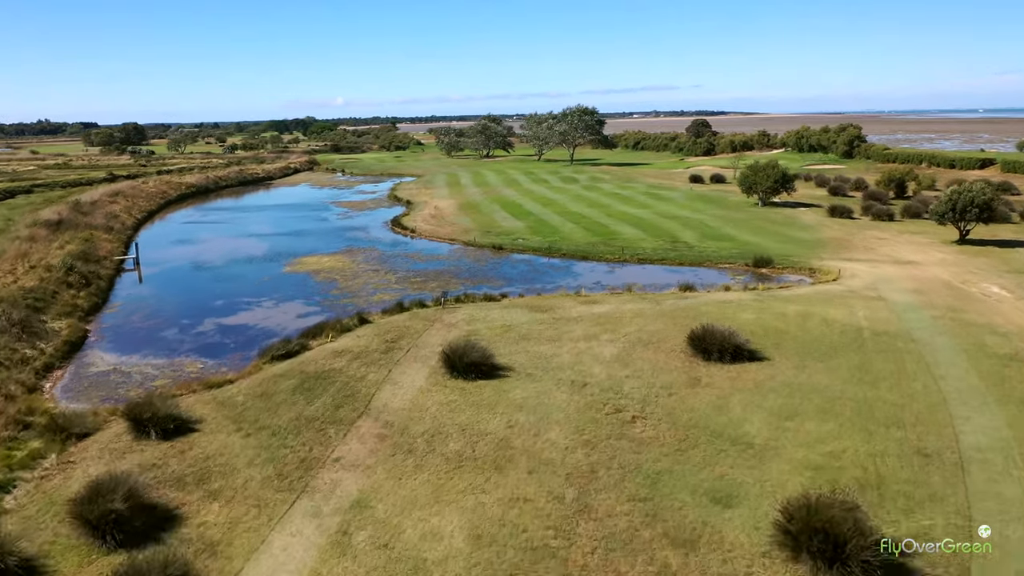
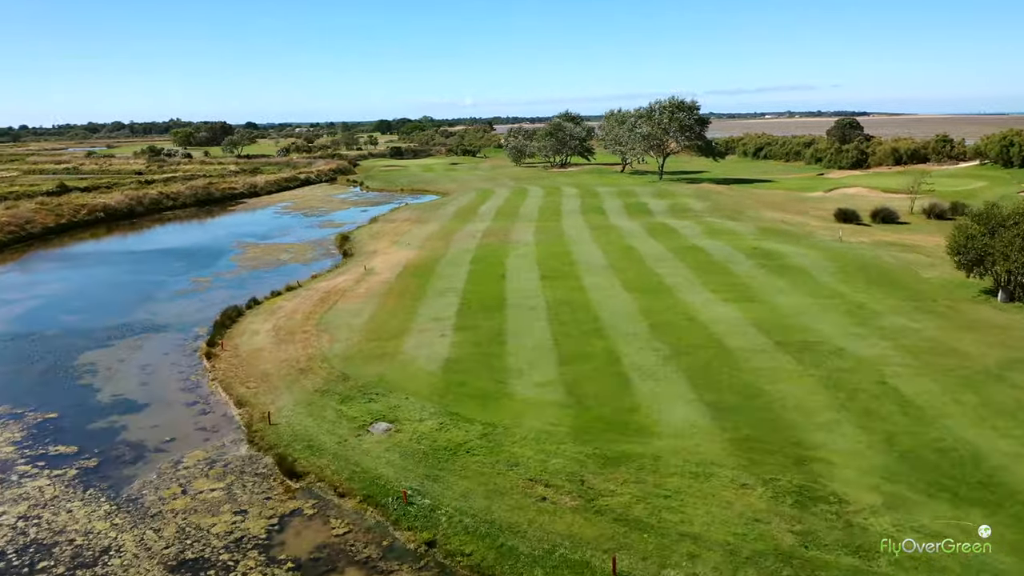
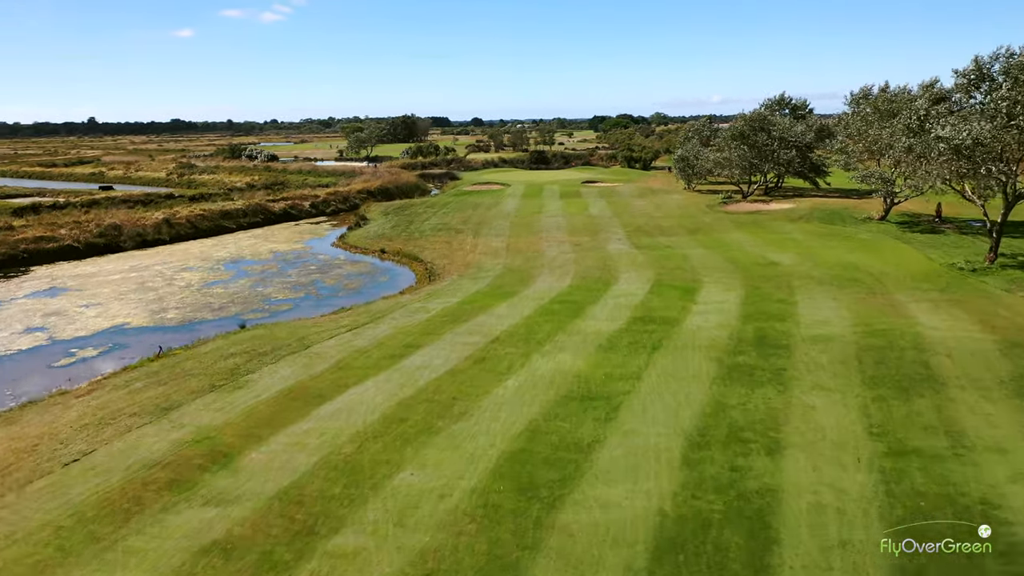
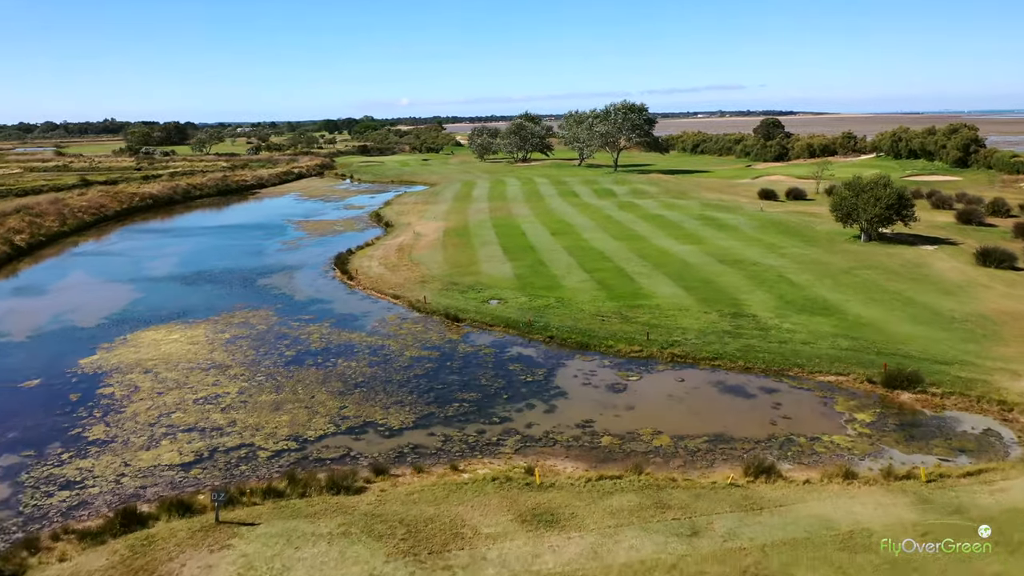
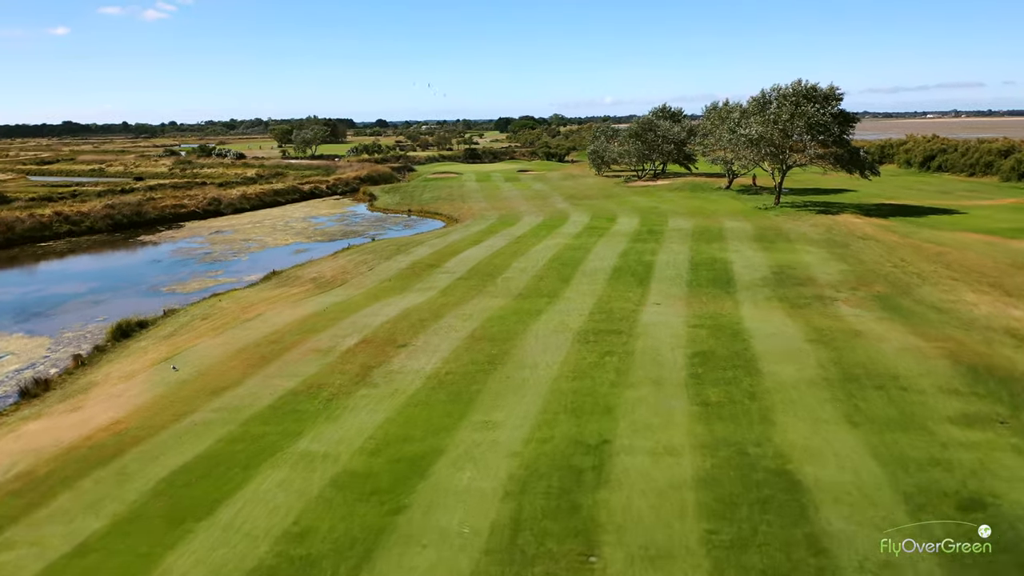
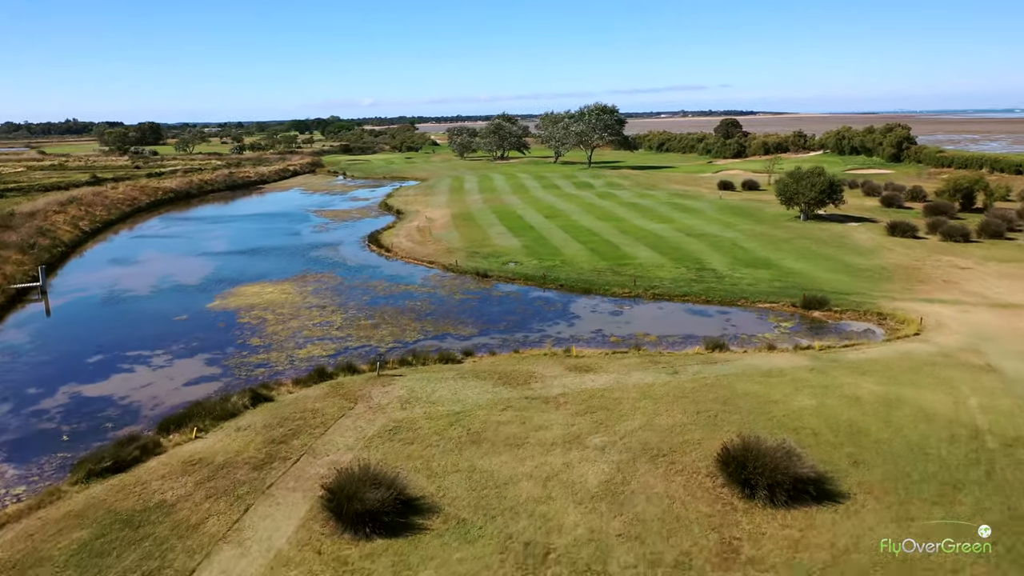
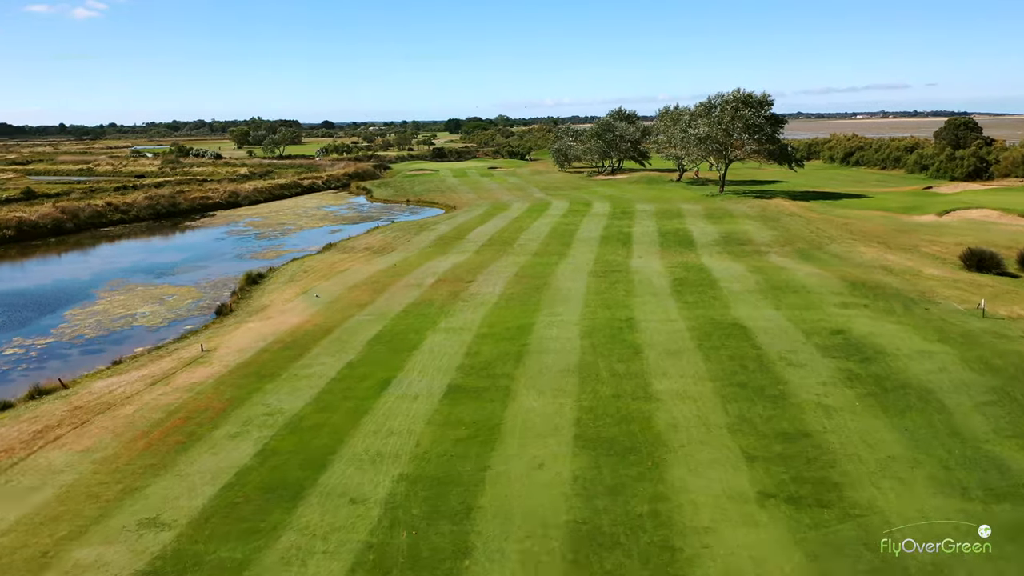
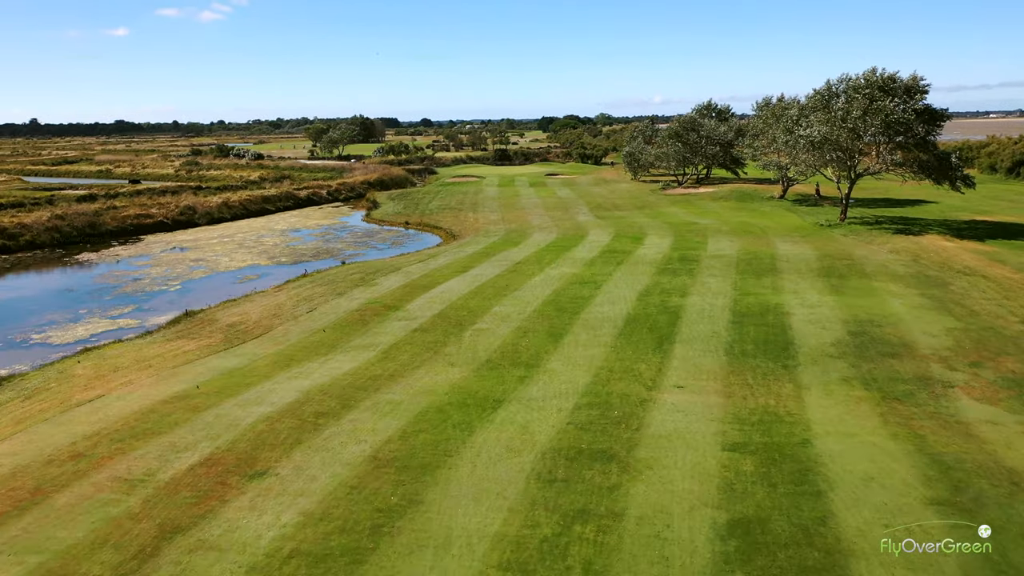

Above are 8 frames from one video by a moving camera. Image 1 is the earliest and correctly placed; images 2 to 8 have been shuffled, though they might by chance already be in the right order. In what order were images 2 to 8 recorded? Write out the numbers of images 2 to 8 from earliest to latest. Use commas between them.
6, 4, 2, 7, 5, 8, 3
